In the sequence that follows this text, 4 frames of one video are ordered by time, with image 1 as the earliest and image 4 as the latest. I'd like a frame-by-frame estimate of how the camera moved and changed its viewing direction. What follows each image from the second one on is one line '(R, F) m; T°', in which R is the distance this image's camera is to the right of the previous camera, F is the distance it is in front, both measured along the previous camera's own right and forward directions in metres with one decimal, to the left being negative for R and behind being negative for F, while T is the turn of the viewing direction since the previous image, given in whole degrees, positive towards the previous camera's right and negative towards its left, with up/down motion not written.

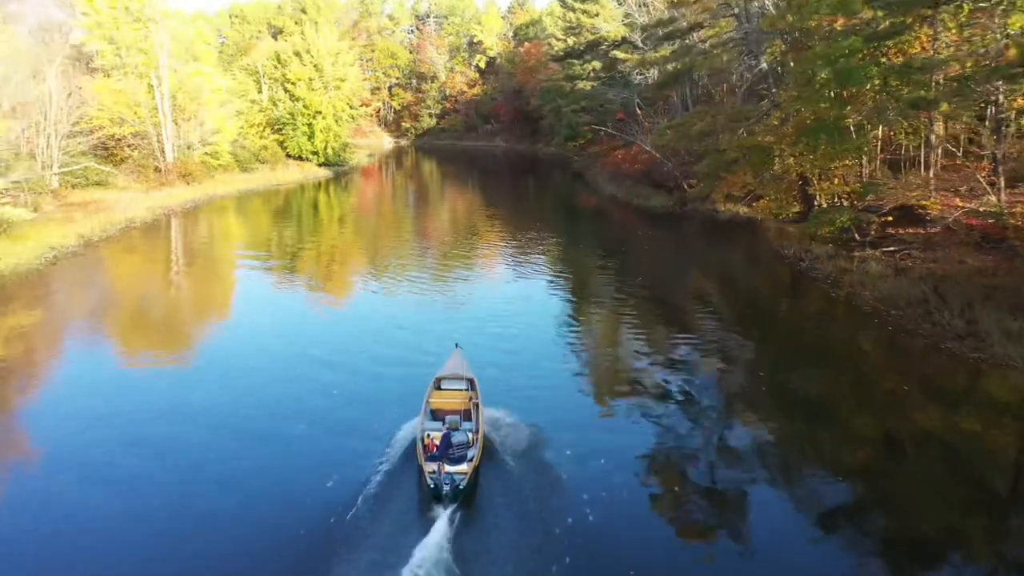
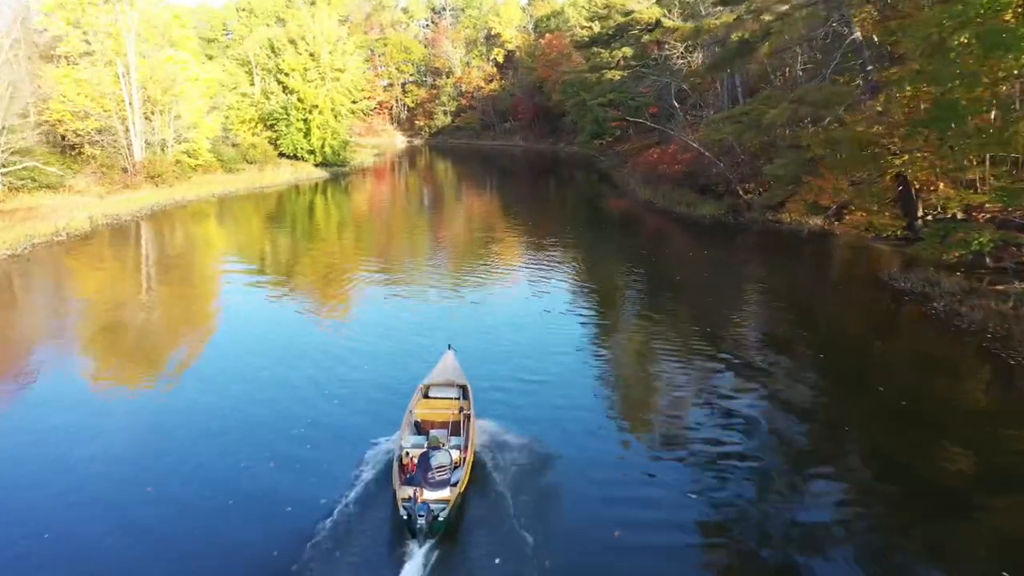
(+0.1, +4.3) m; -2°
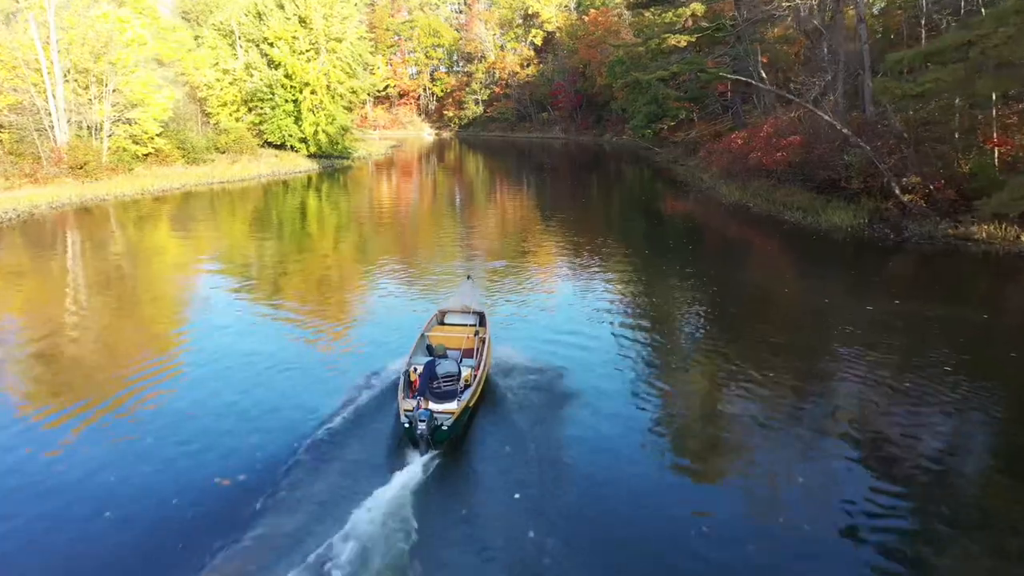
(+0.3, +7.0) m; -3°
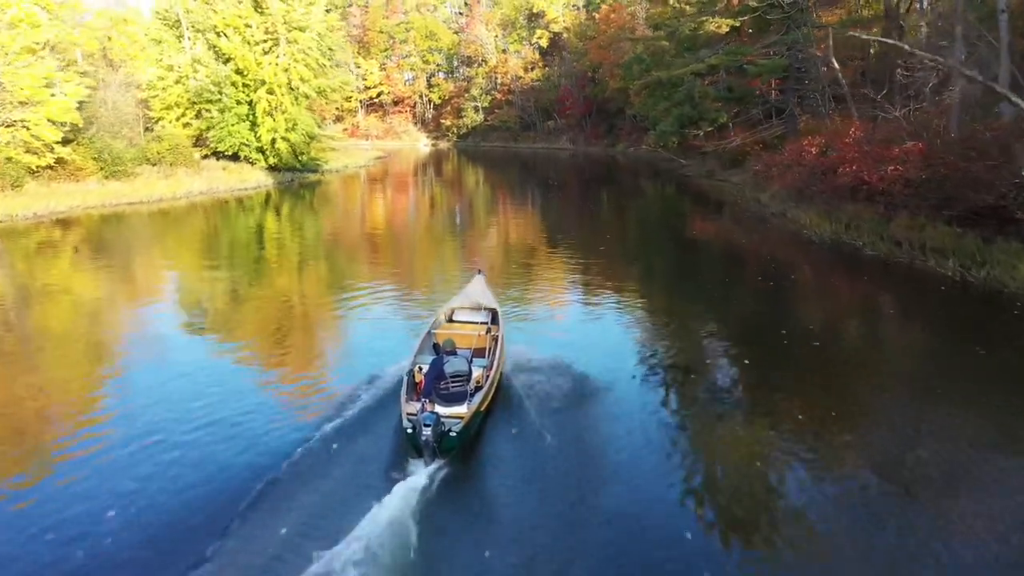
(+0.2, +5.2) m; 0°
